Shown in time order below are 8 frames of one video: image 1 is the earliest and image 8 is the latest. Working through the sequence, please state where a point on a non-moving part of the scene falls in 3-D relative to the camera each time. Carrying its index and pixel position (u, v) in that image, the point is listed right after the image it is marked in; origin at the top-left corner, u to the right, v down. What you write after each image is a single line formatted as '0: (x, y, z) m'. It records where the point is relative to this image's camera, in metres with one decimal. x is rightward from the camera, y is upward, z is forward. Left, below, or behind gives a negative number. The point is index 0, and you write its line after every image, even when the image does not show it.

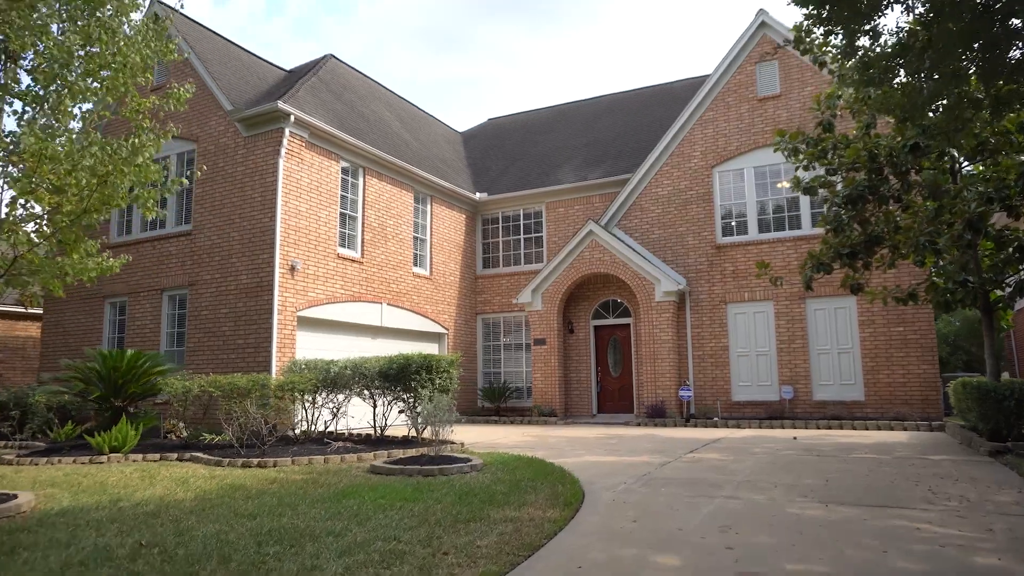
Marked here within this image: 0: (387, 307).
0: (-2.9, -0.4, +16.0) m
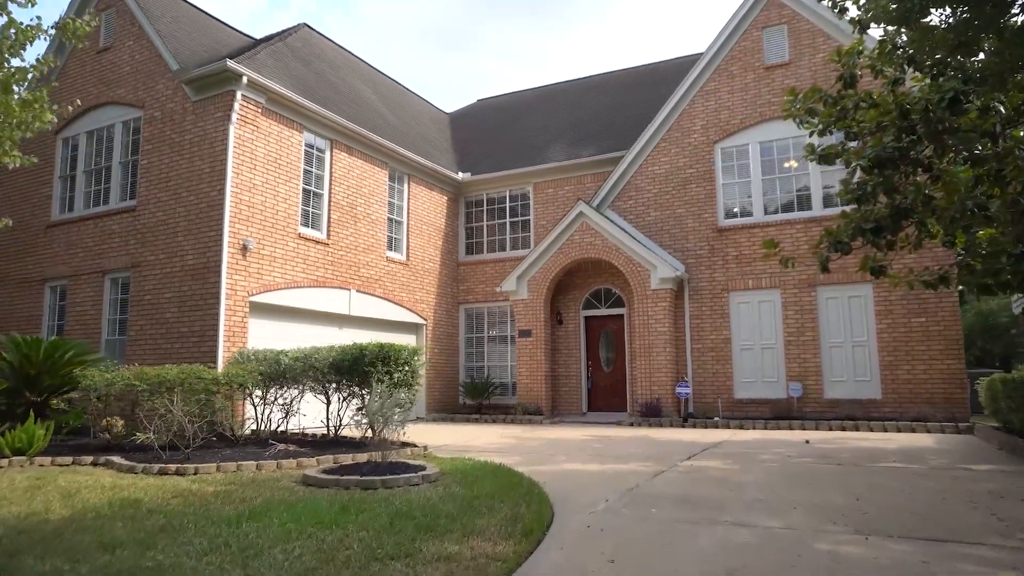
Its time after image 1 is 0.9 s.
0: (-3.3, -0.1, +14.6) m
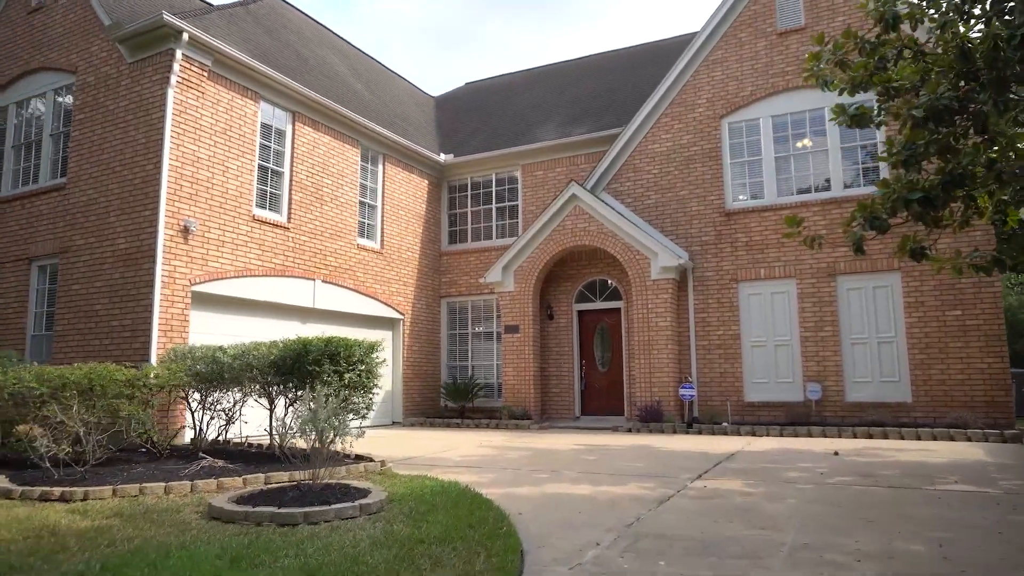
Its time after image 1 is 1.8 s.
0: (-3.6, +0.1, +13.0) m
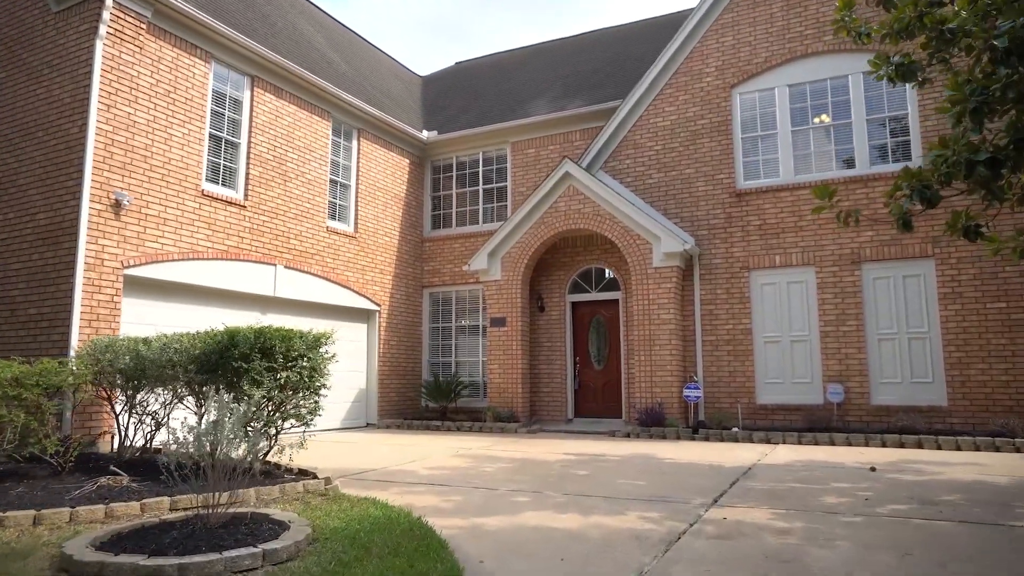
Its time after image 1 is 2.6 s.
0: (-3.8, +0.3, +11.6) m
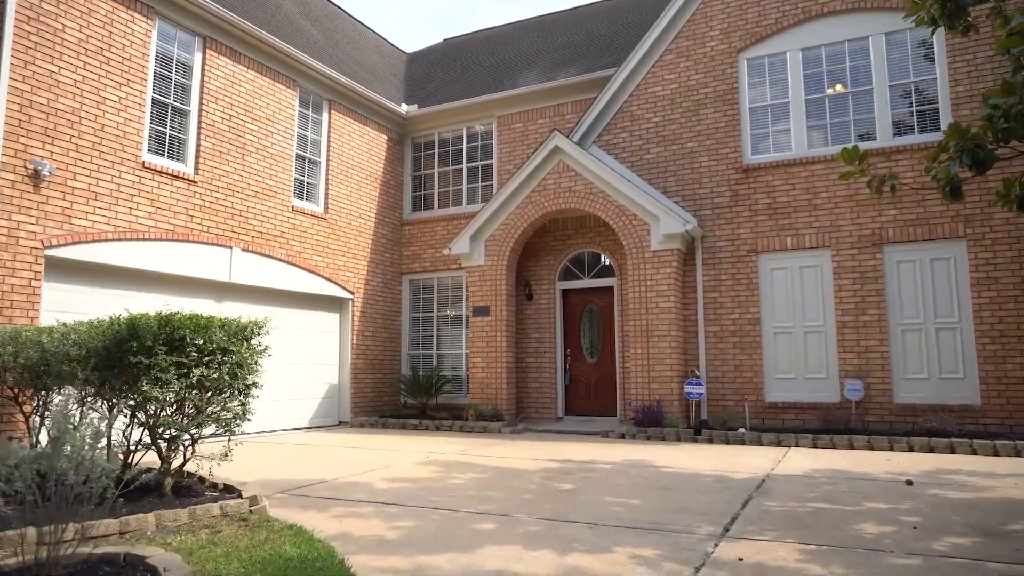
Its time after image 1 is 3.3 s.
0: (-4.1, +0.5, +10.5) m
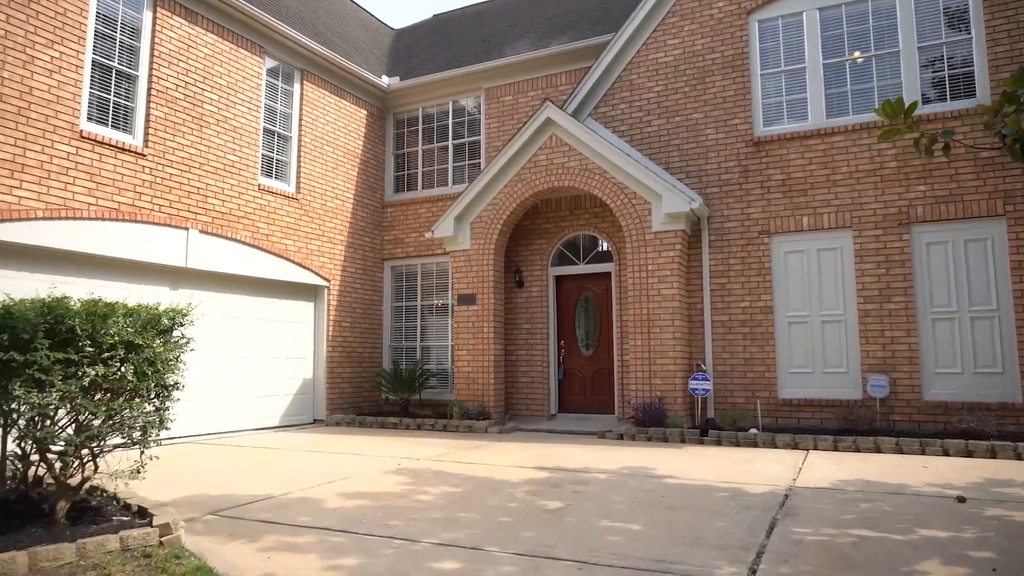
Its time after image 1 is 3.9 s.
0: (-4.3, +0.7, +9.5) m
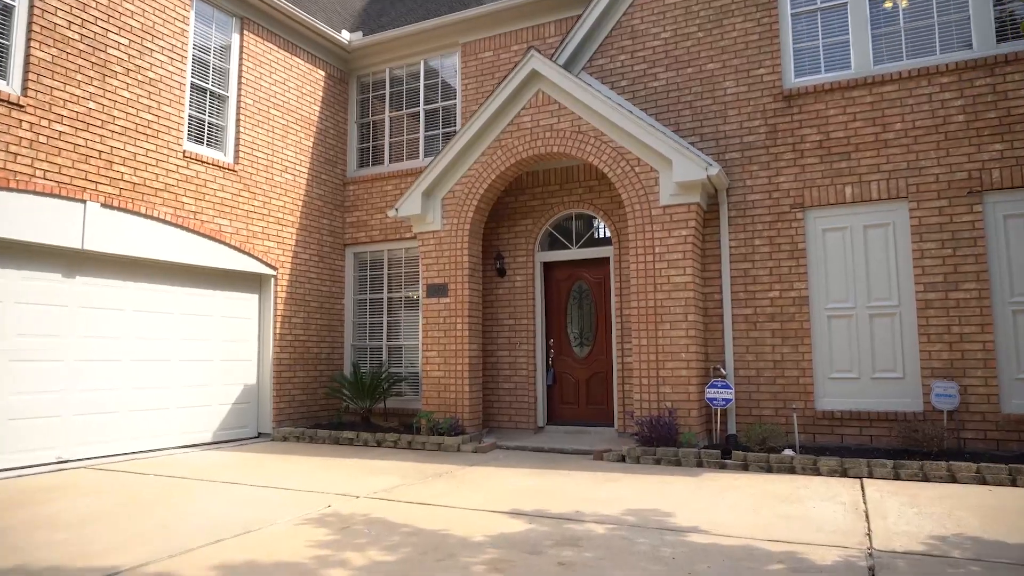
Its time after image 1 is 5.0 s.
0: (-4.5, +0.8, +7.7) m
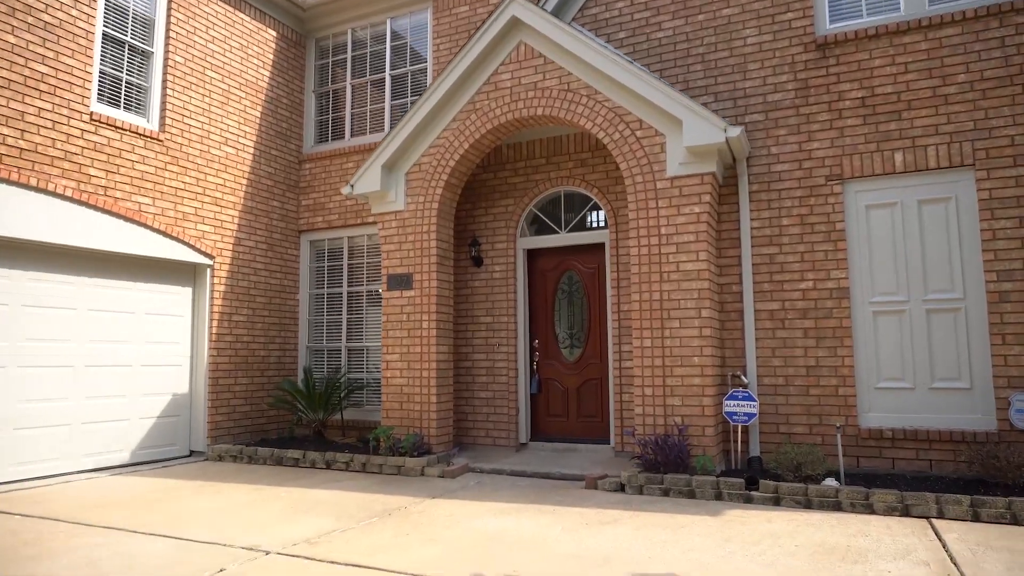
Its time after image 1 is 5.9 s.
0: (-4.8, +0.9, +6.2) m
